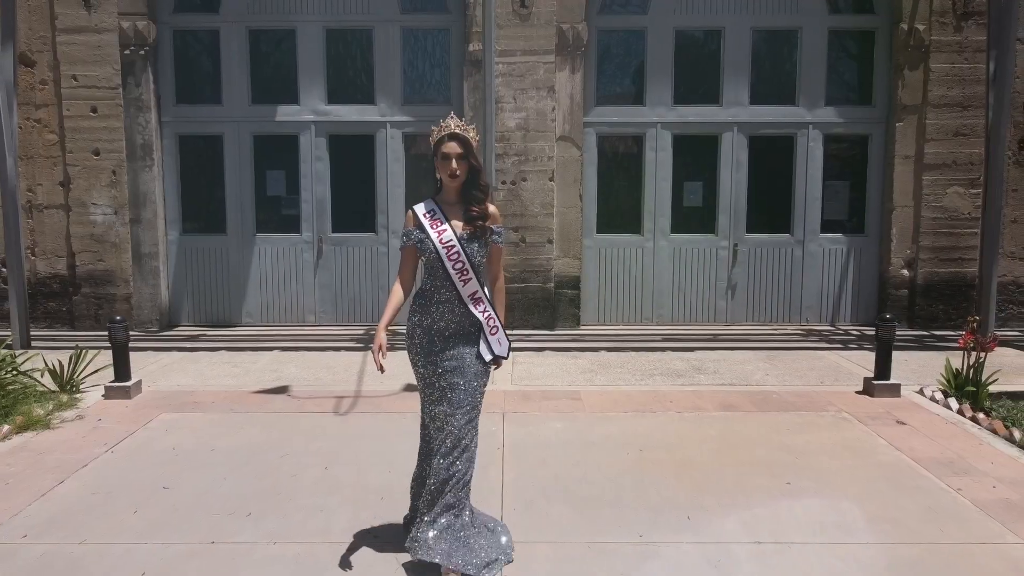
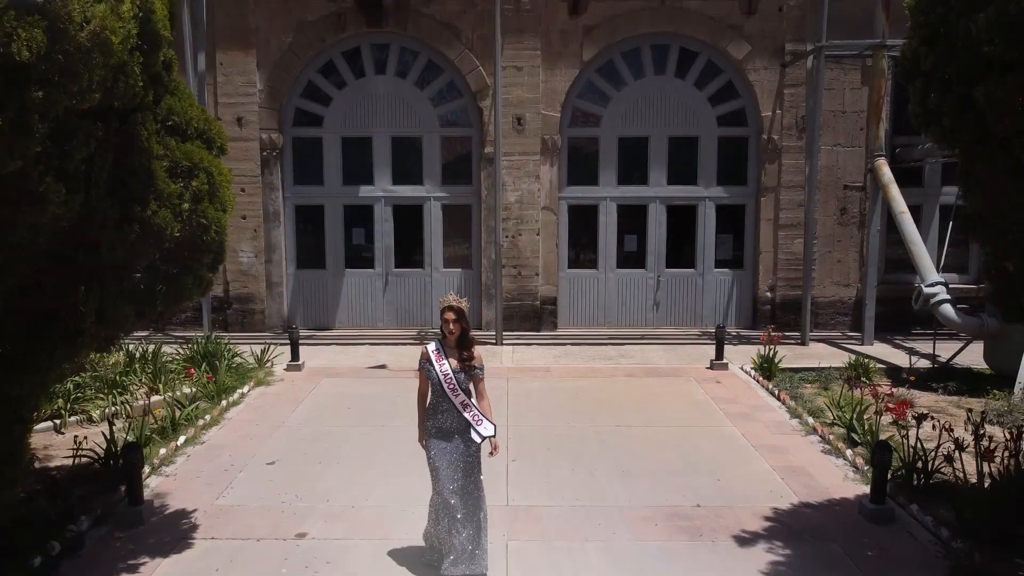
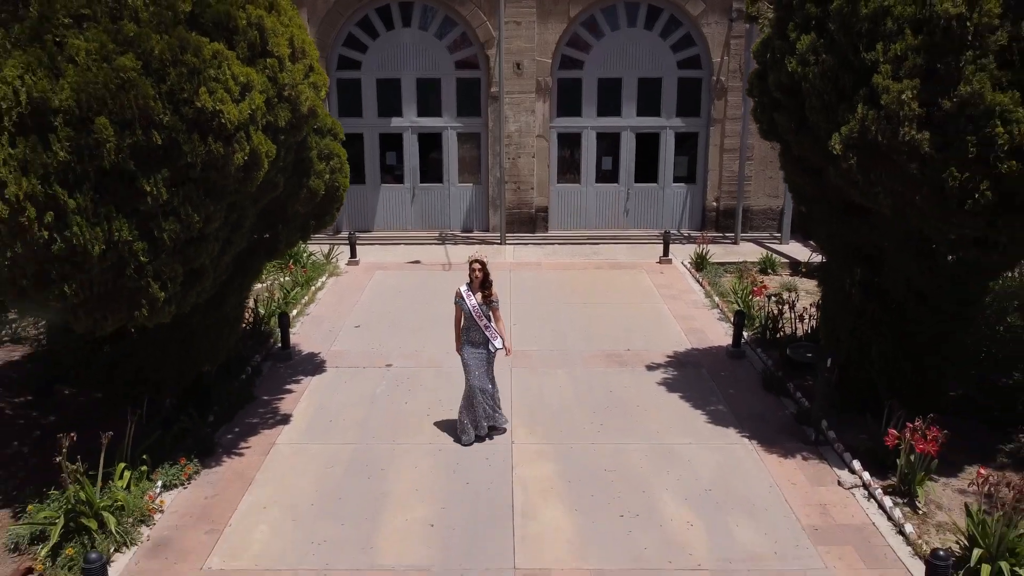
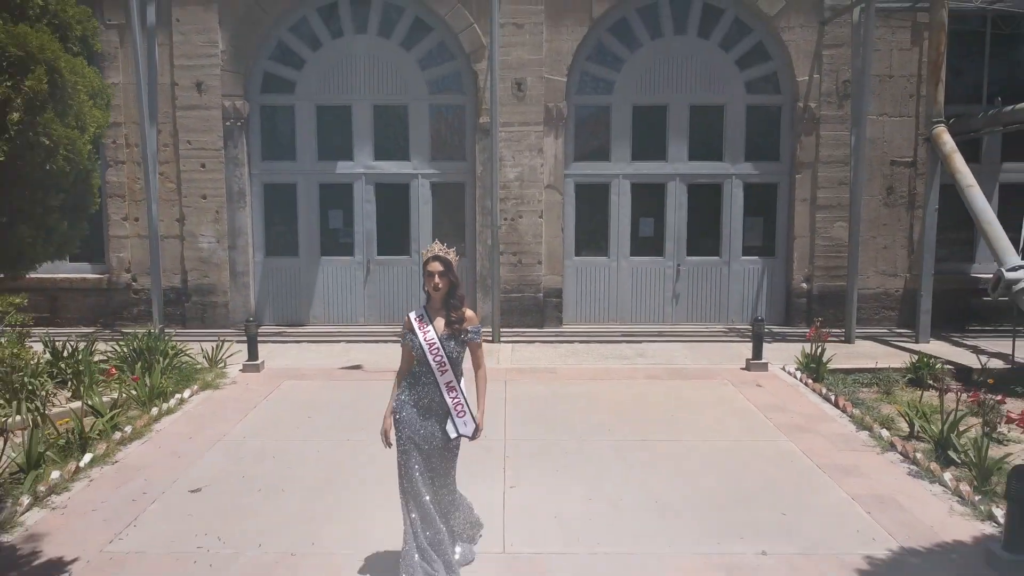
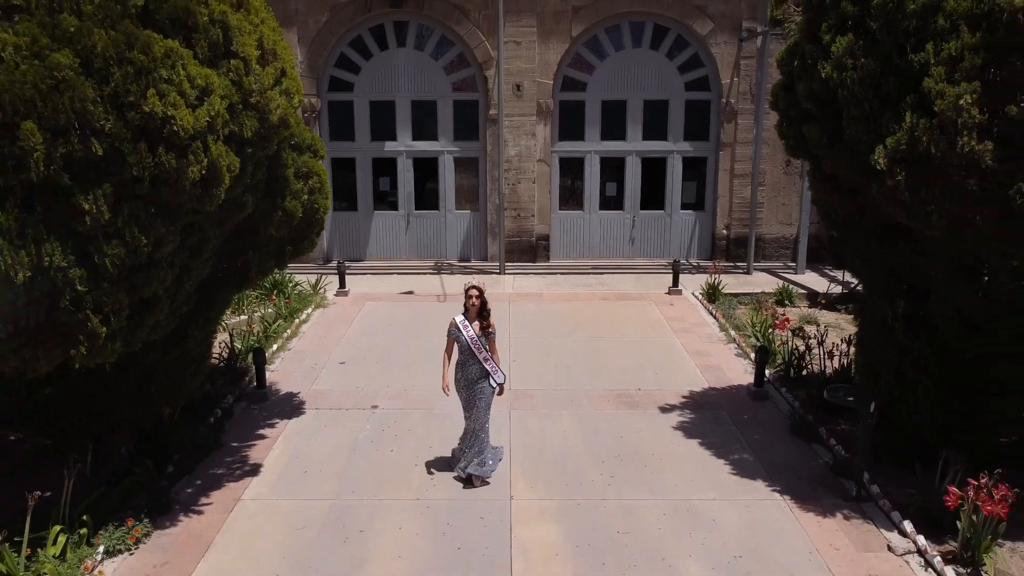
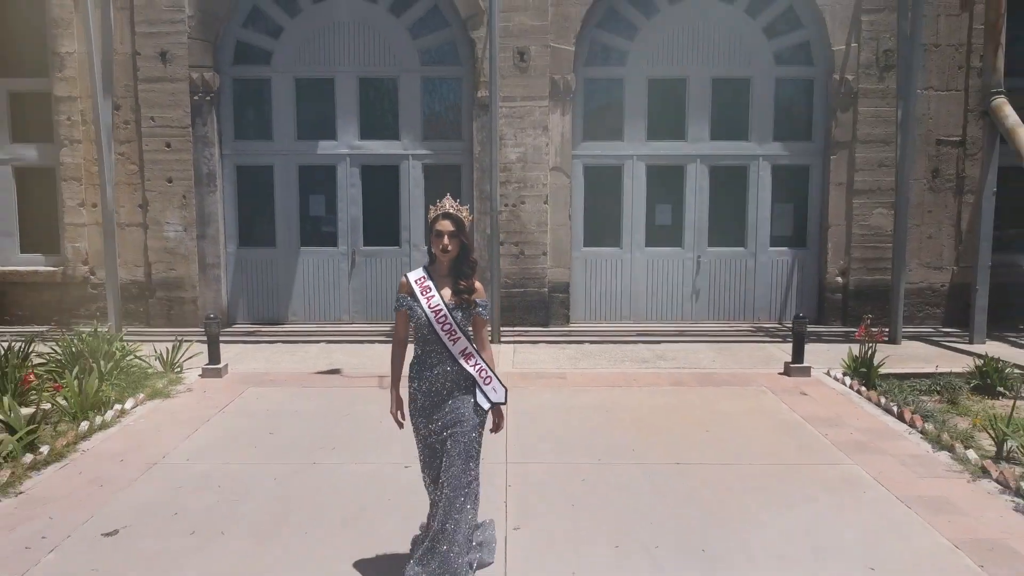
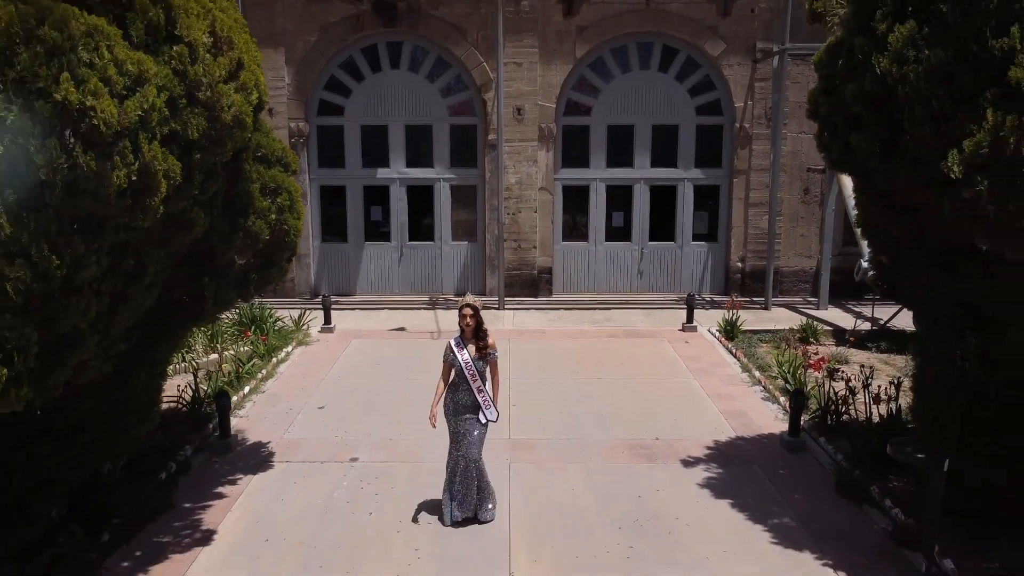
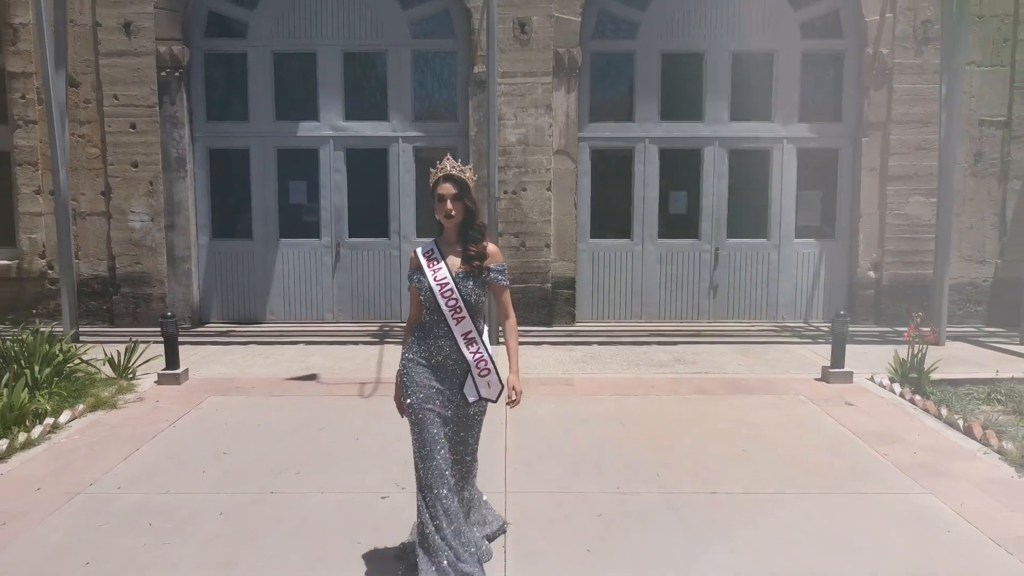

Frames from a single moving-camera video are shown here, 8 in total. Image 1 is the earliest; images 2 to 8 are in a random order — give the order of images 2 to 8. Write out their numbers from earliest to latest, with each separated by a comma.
8, 6, 4, 2, 7, 5, 3
